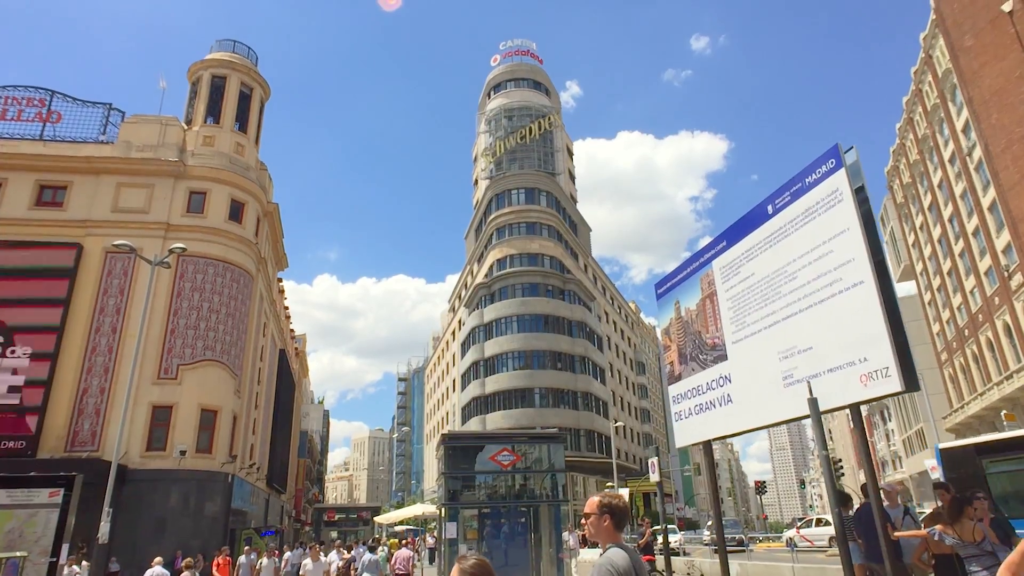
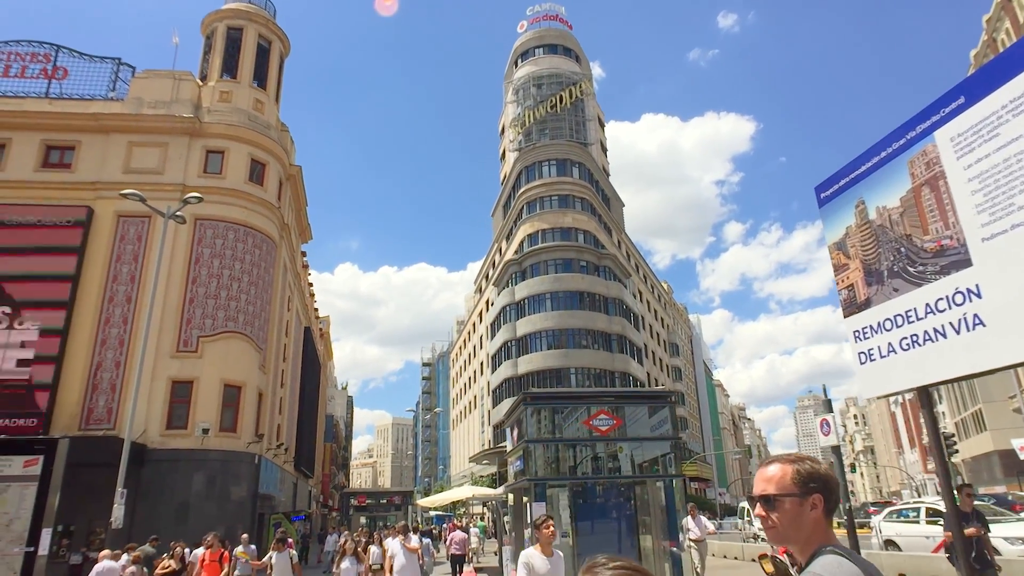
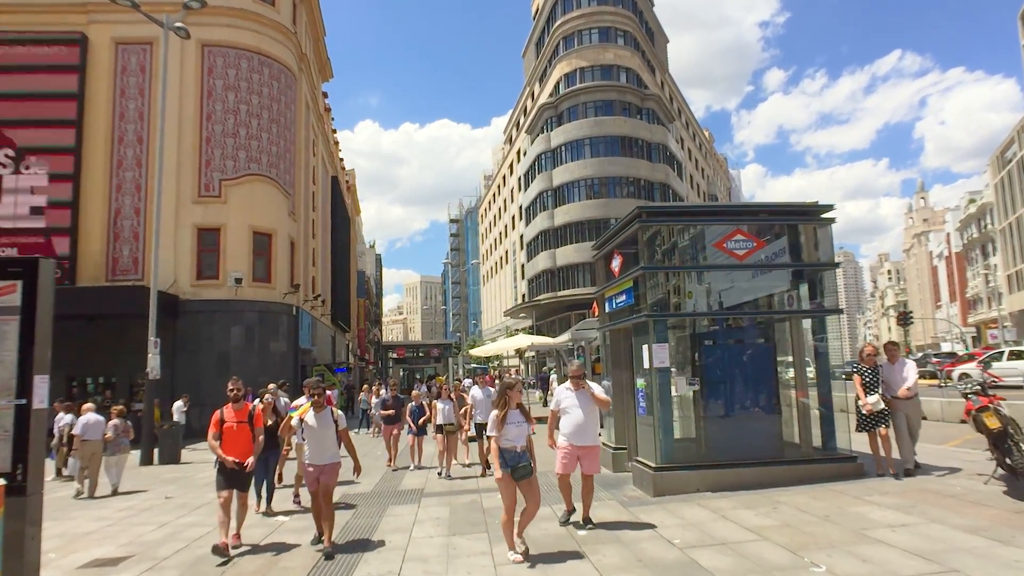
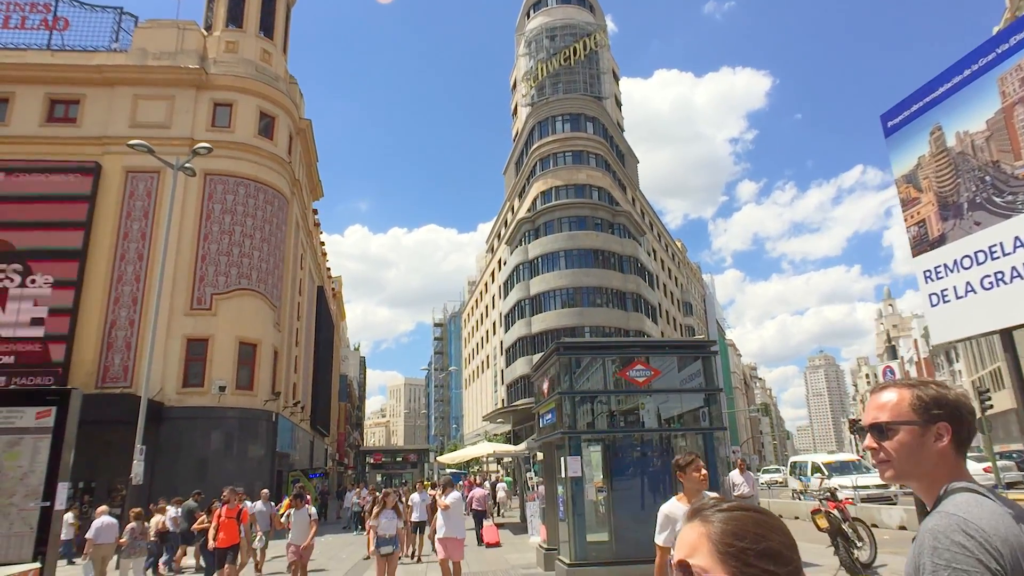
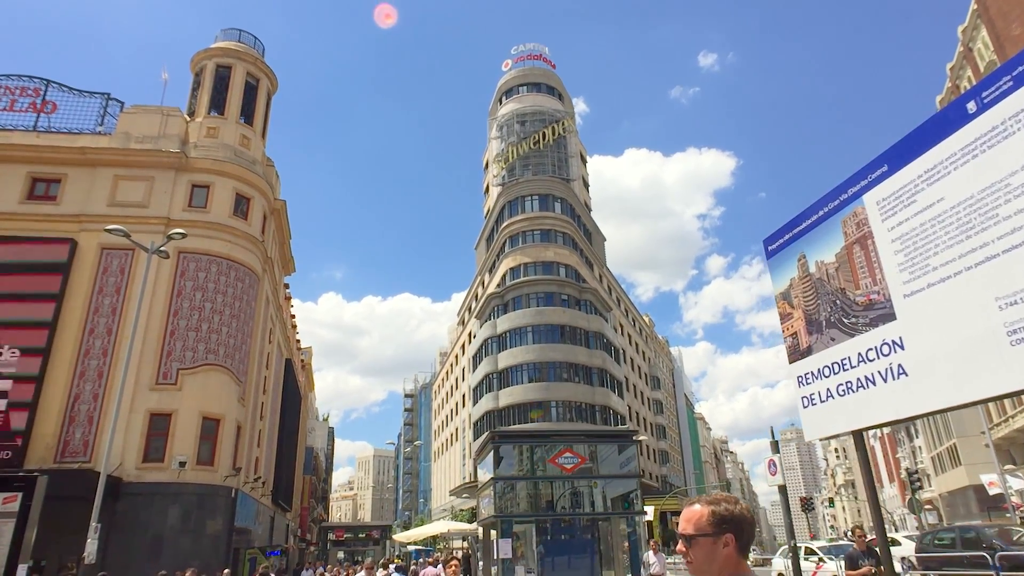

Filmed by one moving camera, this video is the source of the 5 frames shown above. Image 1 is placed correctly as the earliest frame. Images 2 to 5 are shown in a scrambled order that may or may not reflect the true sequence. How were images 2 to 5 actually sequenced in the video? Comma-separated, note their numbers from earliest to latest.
5, 2, 4, 3
